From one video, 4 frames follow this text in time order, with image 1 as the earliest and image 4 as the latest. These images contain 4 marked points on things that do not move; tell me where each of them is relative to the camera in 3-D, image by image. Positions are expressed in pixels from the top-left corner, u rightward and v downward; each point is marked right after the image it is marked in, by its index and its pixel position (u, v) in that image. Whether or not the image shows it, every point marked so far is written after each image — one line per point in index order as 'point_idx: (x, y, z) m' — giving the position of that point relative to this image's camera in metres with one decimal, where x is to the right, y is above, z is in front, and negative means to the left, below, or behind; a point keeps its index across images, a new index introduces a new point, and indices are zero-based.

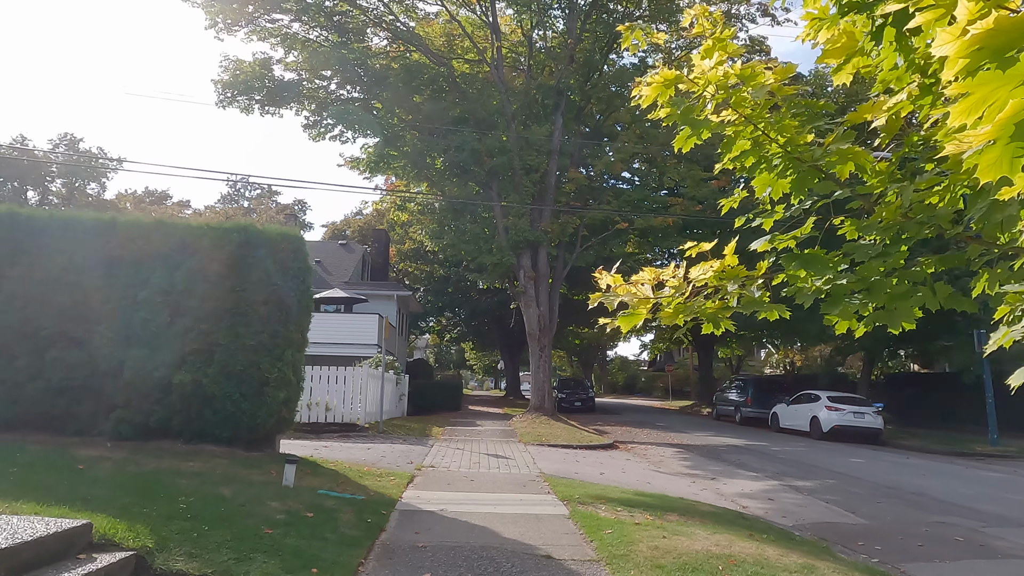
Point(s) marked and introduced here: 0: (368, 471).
0: (-2.1, -2.7, +9.8) m
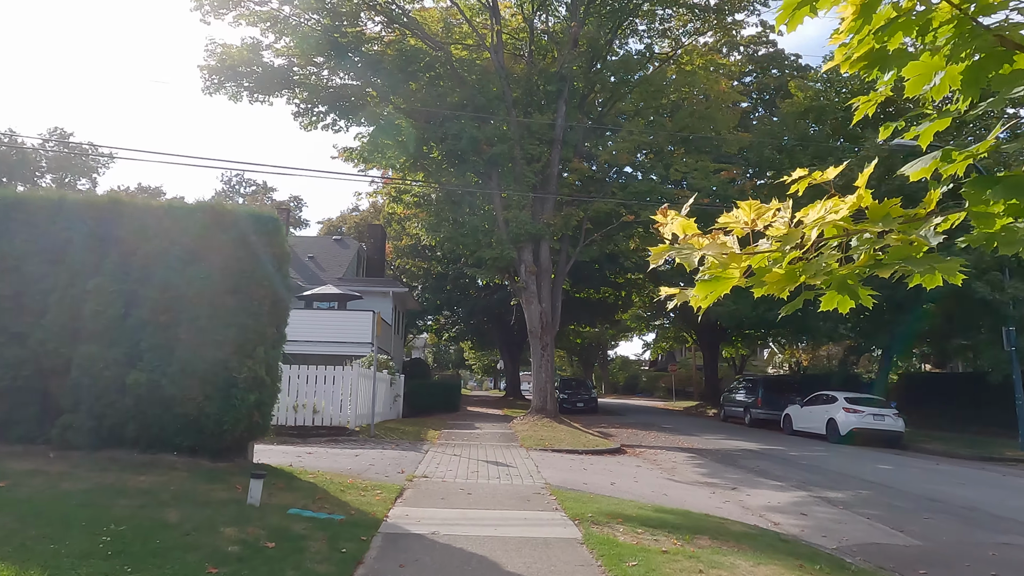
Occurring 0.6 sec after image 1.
0: (-2.1, -2.5, +8.7) m
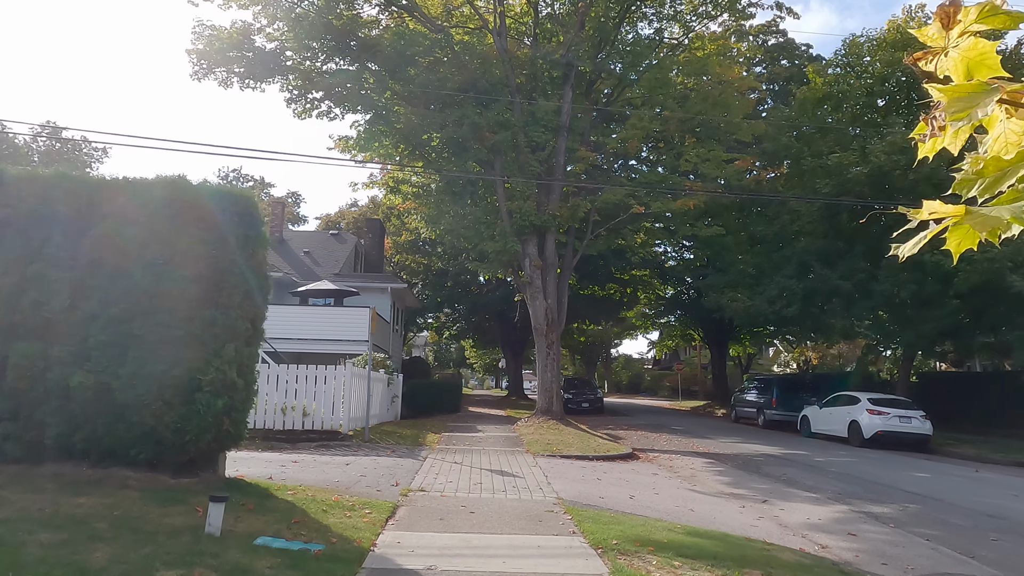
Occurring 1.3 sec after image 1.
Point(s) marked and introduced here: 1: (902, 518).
0: (-2.0, -2.4, +7.6) m
1: (+5.2, -3.1, +9.0) m
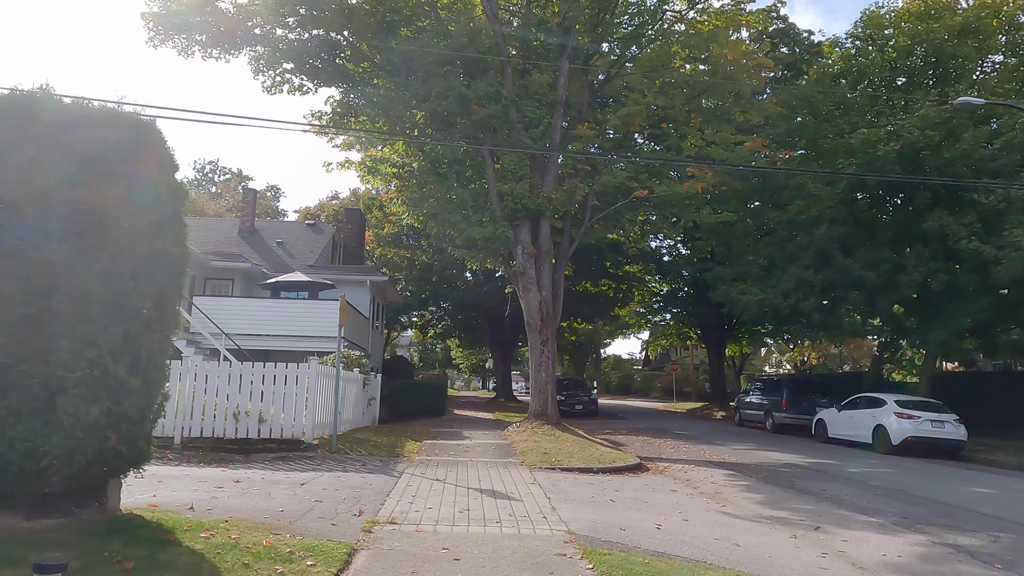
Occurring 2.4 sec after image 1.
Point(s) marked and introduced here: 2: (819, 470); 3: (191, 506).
0: (-2.0, -2.1, +5.6) m
1: (+5.2, -2.8, +7.1) m
2: (+6.2, -3.6, +13.6) m
3: (-3.2, -2.2, +6.8) m
